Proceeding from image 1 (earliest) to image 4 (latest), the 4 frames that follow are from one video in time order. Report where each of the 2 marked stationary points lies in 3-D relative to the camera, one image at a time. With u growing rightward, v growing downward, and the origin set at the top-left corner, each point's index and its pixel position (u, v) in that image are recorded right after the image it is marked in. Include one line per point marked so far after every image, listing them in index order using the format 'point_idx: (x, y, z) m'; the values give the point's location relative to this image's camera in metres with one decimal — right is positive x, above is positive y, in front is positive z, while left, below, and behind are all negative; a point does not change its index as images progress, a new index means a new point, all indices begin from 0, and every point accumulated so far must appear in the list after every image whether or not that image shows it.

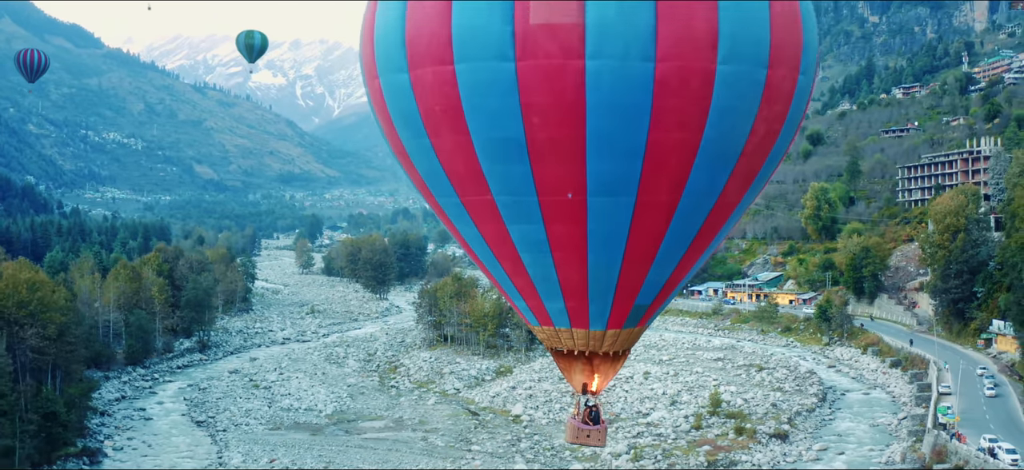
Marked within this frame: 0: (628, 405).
0: (+2.0, -2.9, +16.4) m
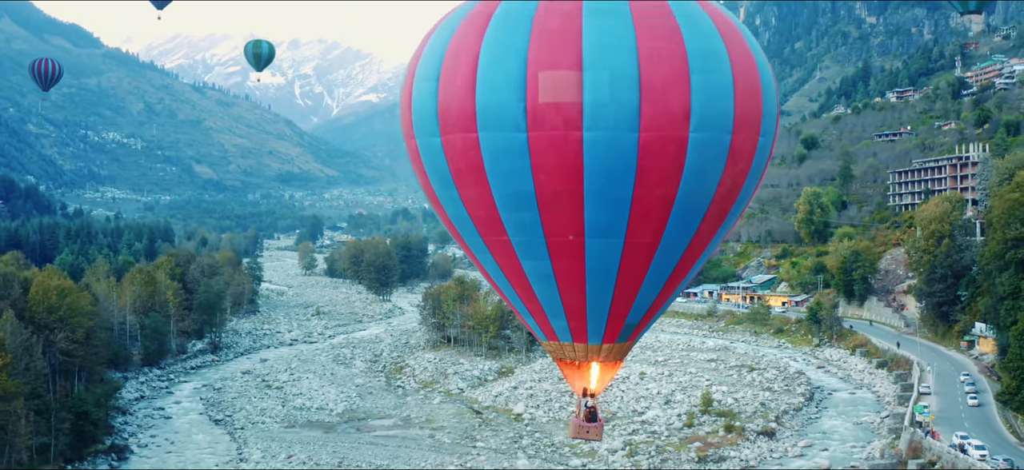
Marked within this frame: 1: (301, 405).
0: (+2.0, -3.1, +17.2) m
1: (-4.1, -3.3, +18.1) m
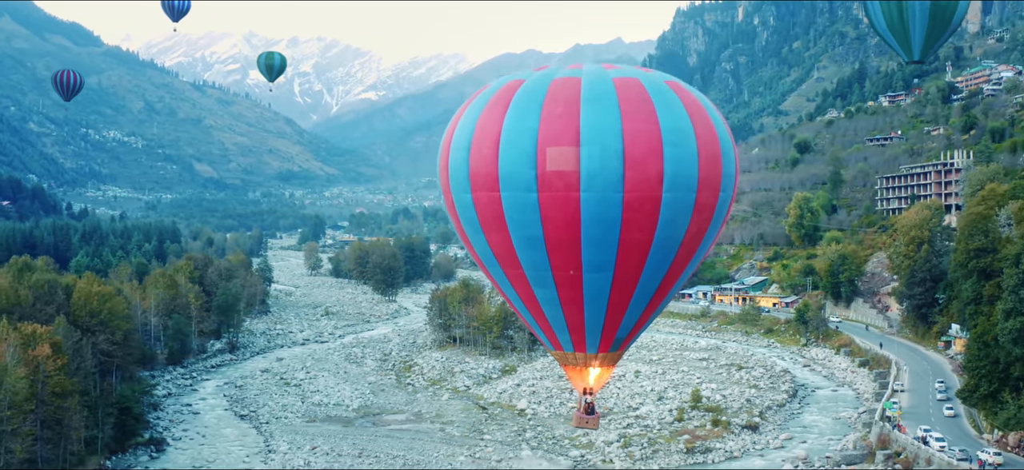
0: (+2.1, -3.2, +18.6) m
1: (-4.0, -3.4, +19.5) m
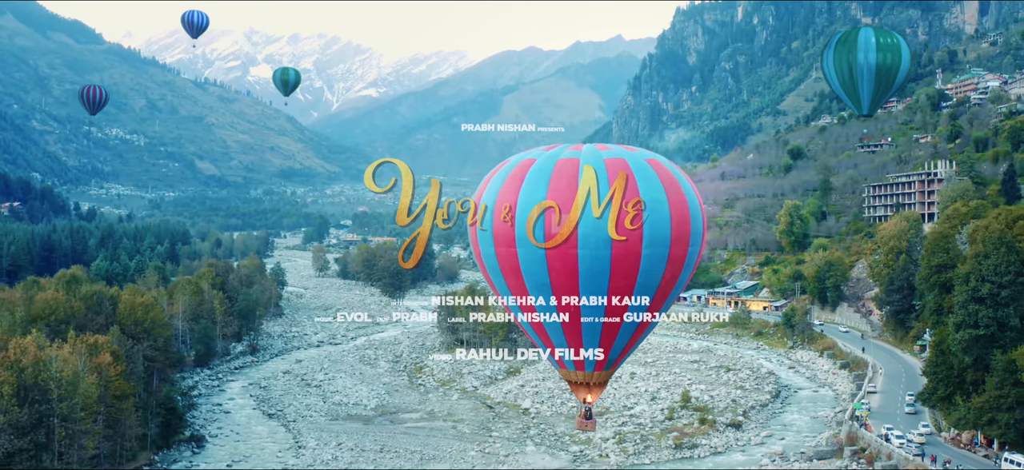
0: (+2.2, -3.5, +20.3) m
1: (-3.9, -3.7, +21.2) m
